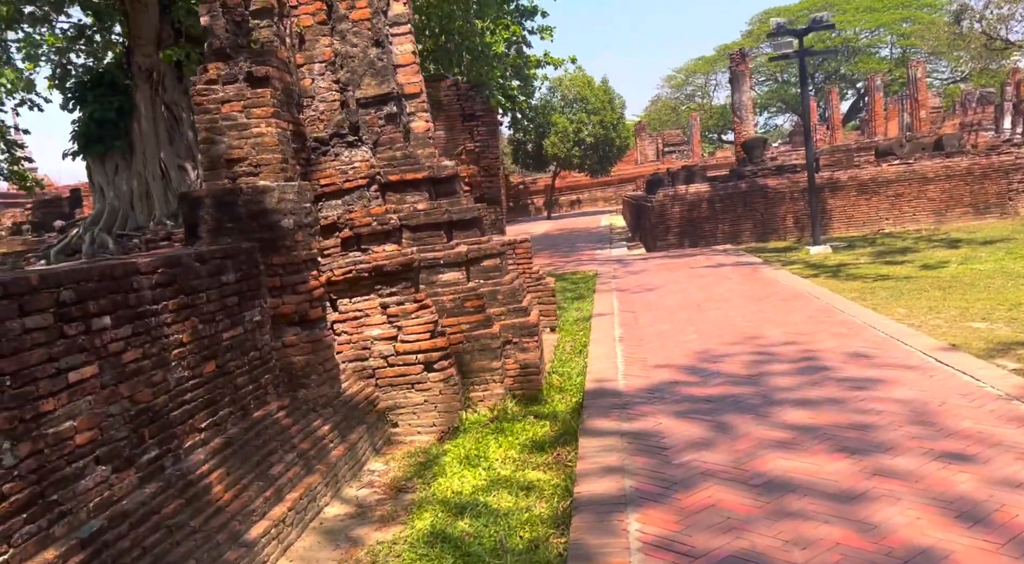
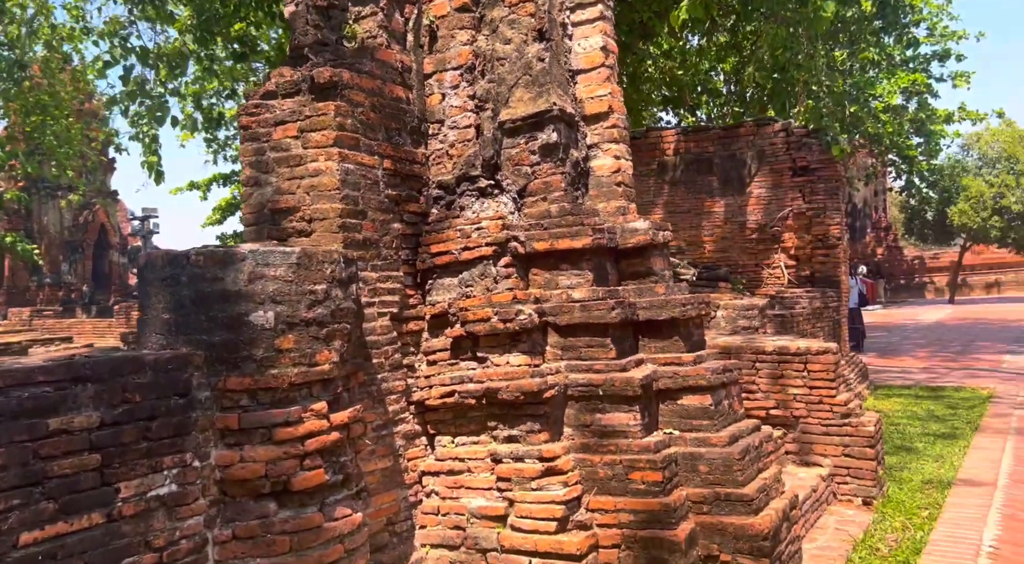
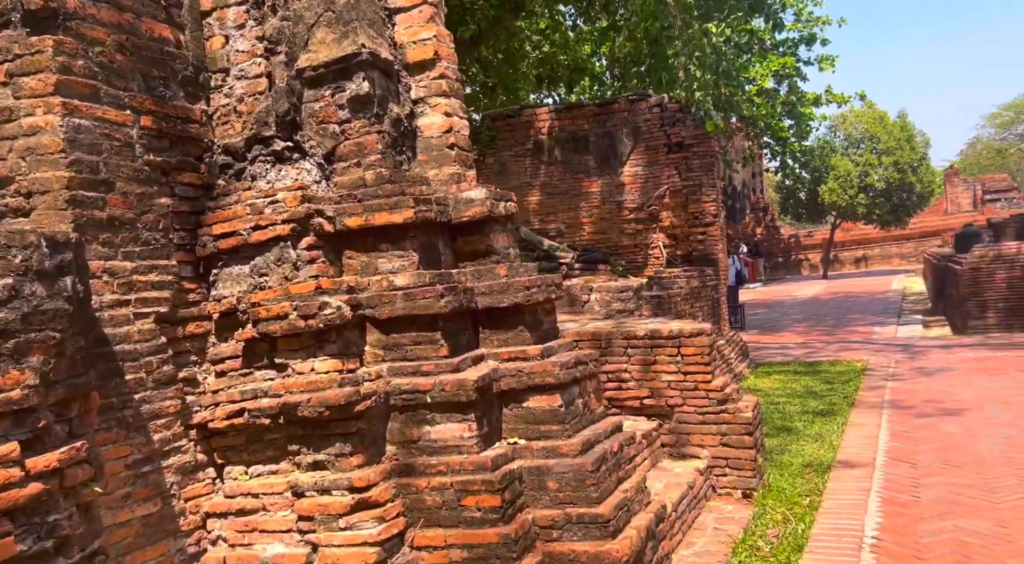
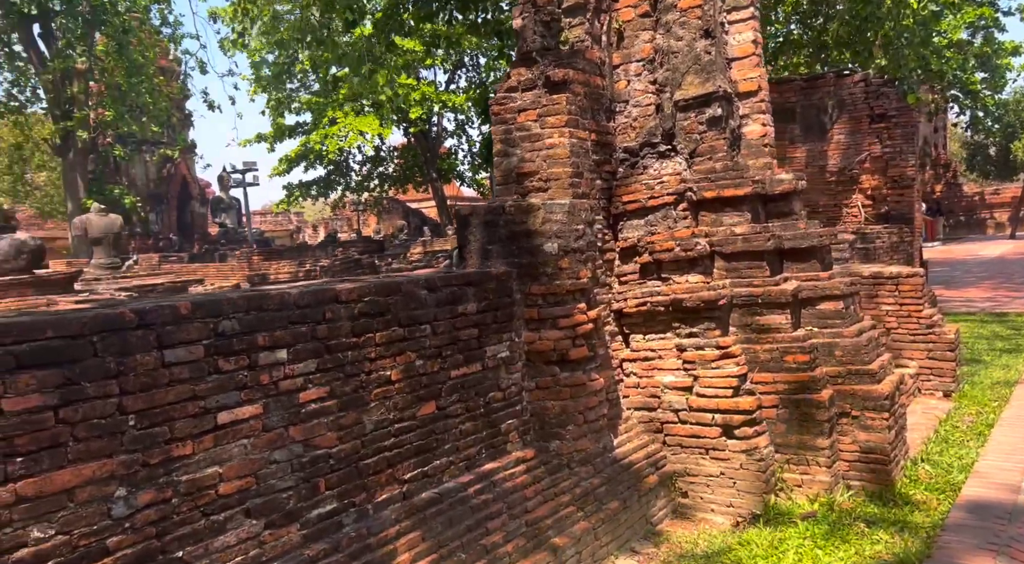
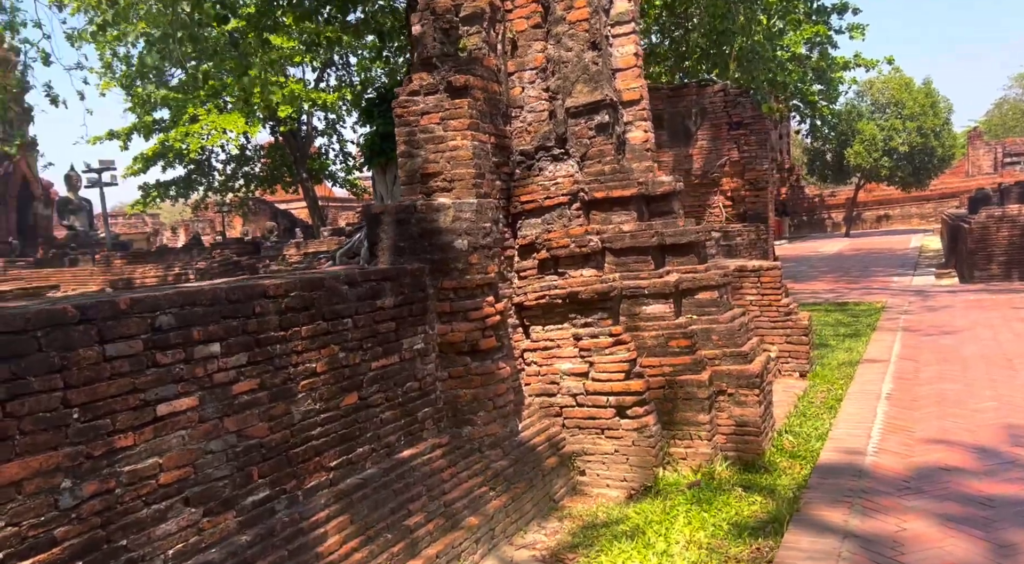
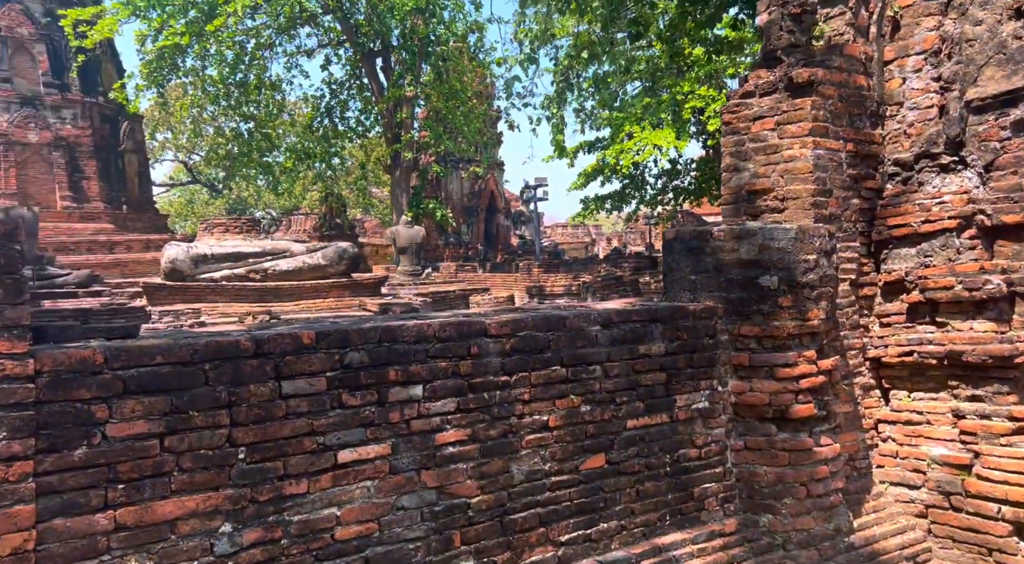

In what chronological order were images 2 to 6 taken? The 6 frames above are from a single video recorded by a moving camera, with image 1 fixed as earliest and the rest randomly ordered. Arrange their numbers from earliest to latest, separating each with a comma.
5, 4, 6, 2, 3
